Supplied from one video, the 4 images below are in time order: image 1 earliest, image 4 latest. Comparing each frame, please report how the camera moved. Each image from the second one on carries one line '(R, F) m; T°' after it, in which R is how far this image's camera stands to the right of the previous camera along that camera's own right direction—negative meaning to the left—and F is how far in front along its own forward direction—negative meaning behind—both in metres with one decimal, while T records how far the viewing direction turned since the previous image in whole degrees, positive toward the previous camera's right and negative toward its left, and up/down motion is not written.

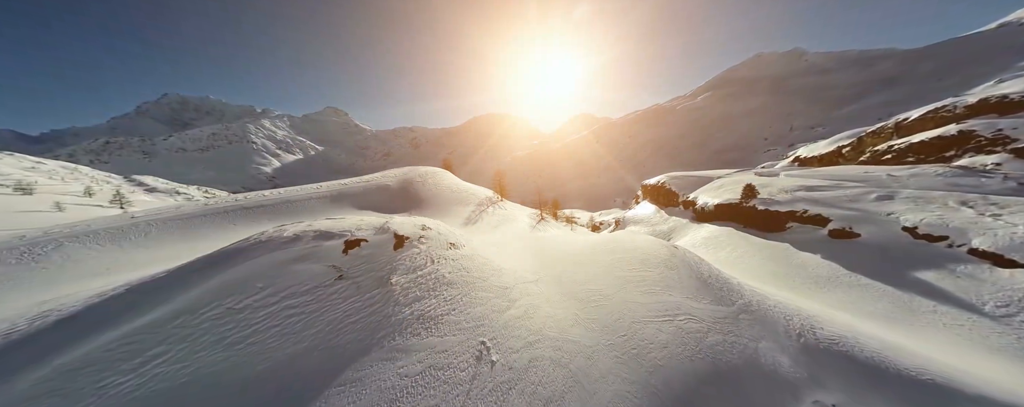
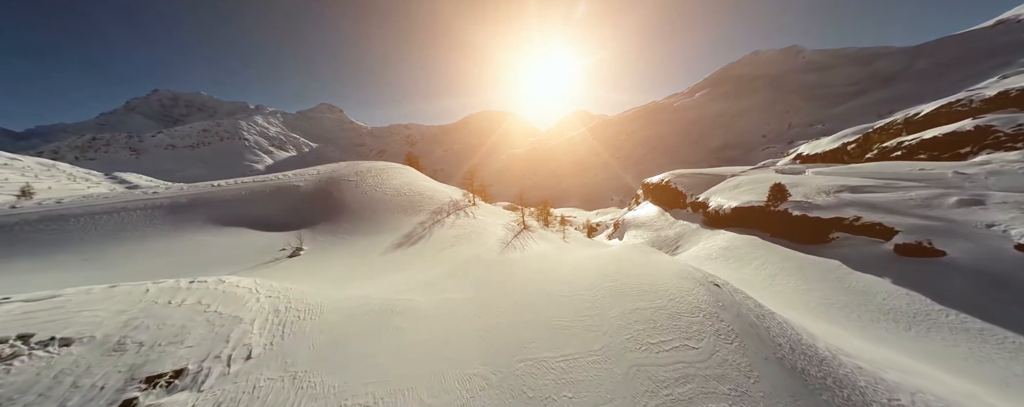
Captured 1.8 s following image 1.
(+2.4, +8.1) m; +1°
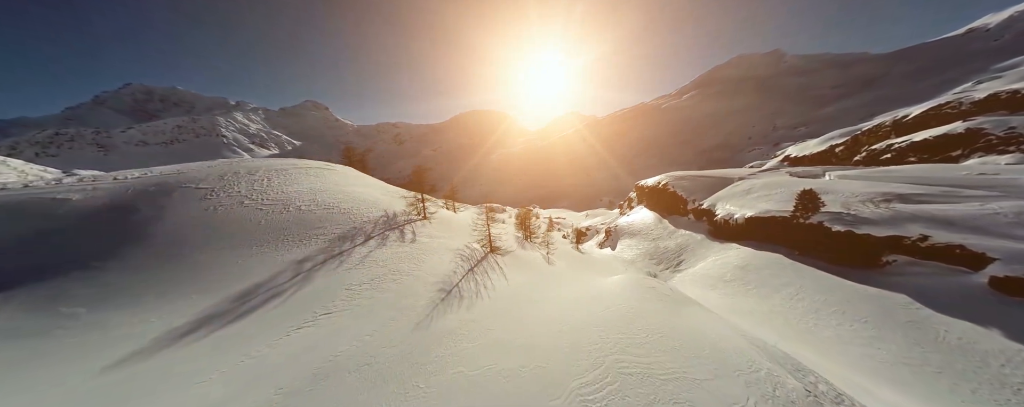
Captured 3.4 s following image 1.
(+2.1, +7.9) m; +2°
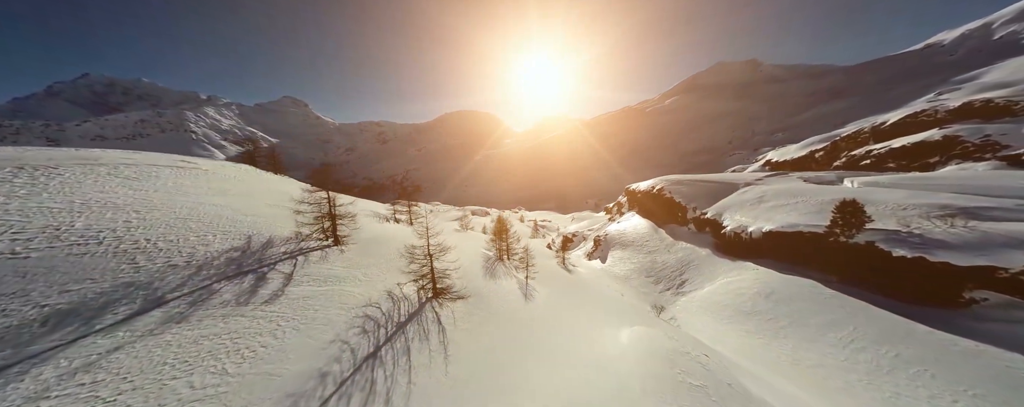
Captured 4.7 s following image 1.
(+1.6, +7.5) m; +3°
